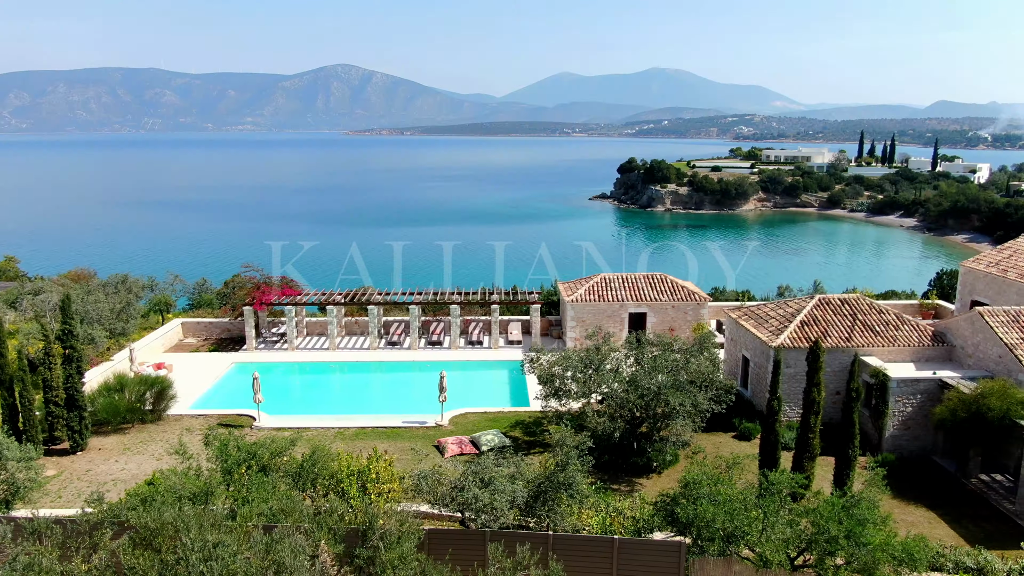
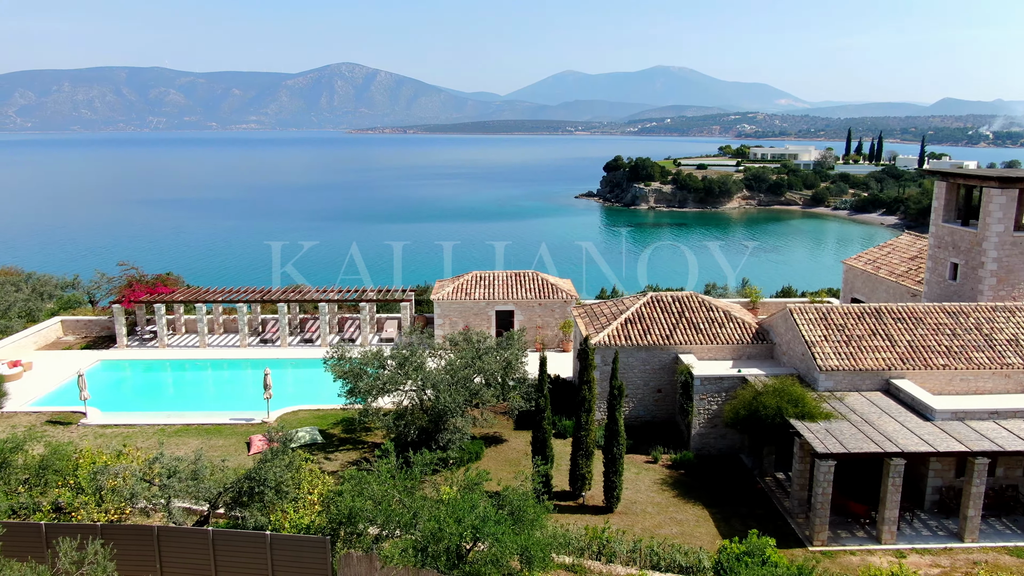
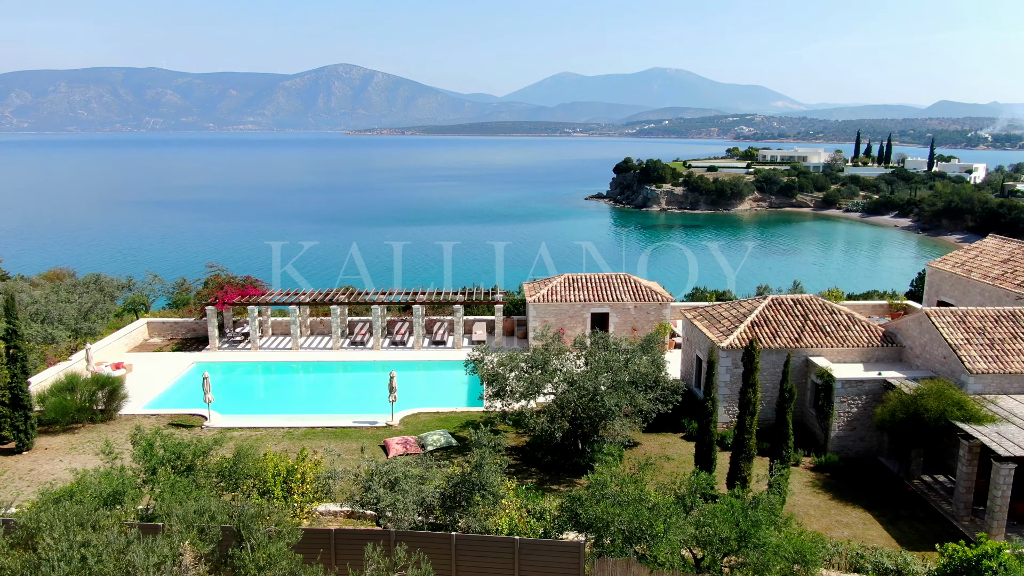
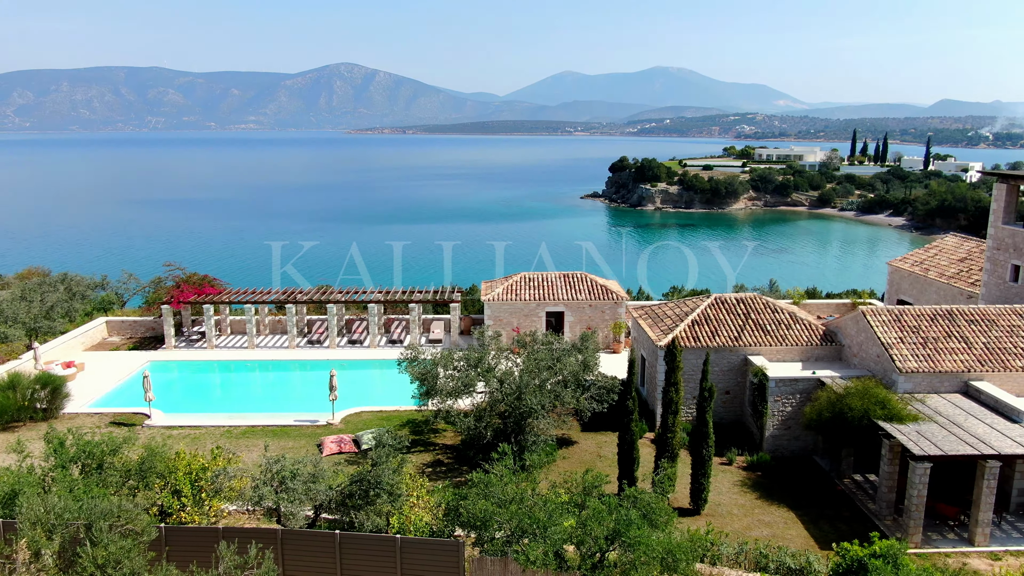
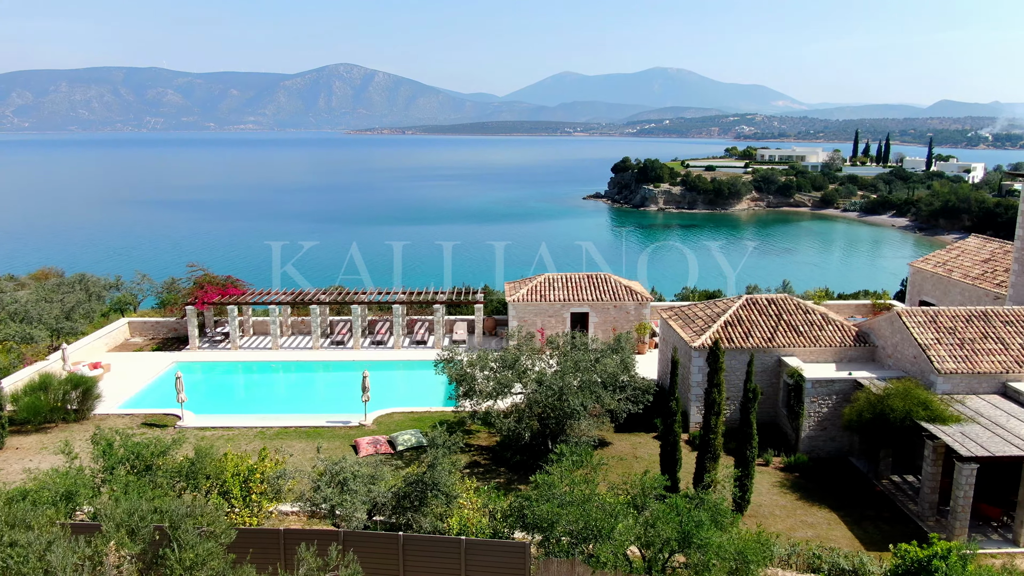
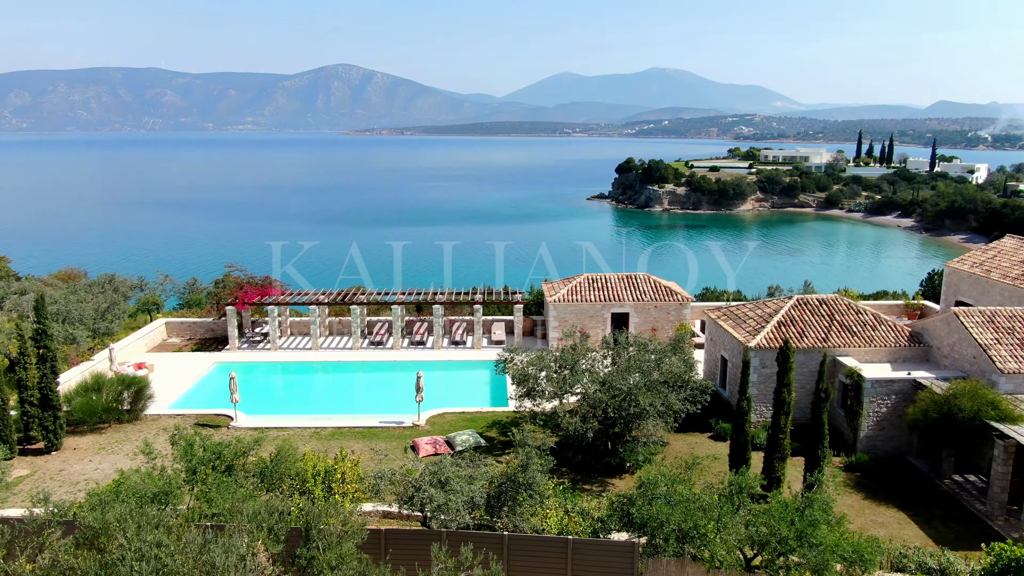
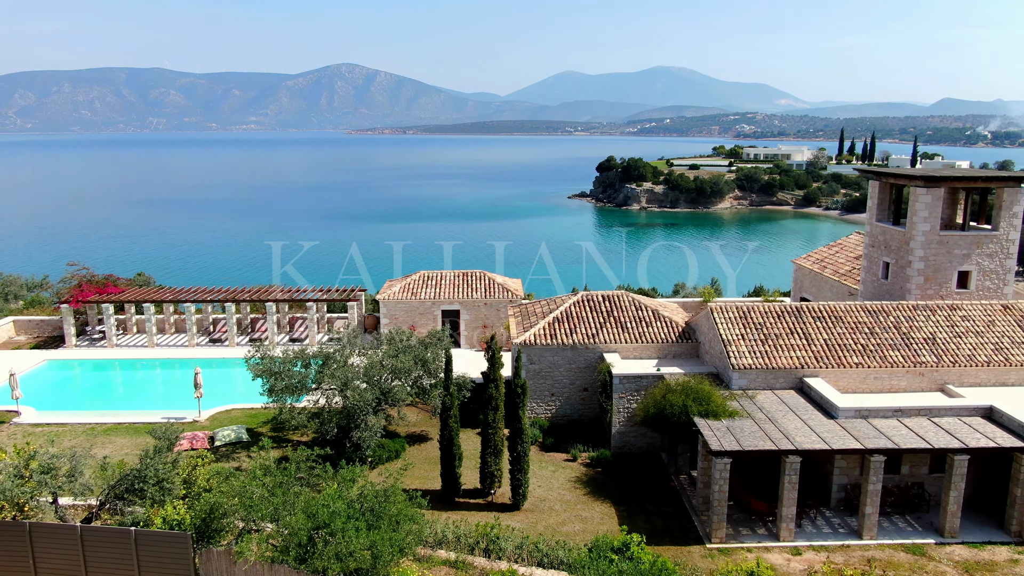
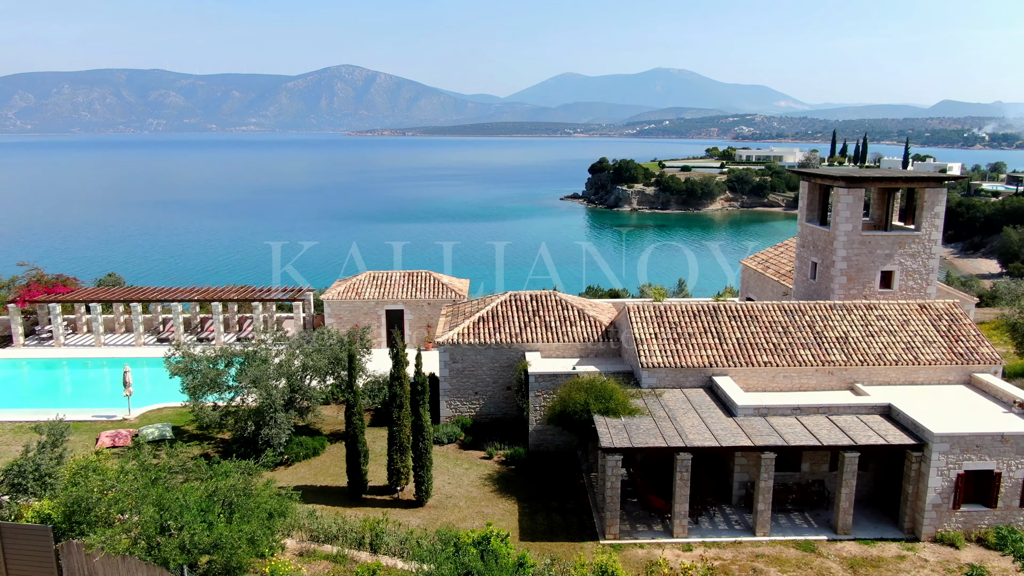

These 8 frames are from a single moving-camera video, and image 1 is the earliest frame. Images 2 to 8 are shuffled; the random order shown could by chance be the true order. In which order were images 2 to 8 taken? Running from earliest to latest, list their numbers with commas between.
6, 3, 5, 4, 2, 7, 8
